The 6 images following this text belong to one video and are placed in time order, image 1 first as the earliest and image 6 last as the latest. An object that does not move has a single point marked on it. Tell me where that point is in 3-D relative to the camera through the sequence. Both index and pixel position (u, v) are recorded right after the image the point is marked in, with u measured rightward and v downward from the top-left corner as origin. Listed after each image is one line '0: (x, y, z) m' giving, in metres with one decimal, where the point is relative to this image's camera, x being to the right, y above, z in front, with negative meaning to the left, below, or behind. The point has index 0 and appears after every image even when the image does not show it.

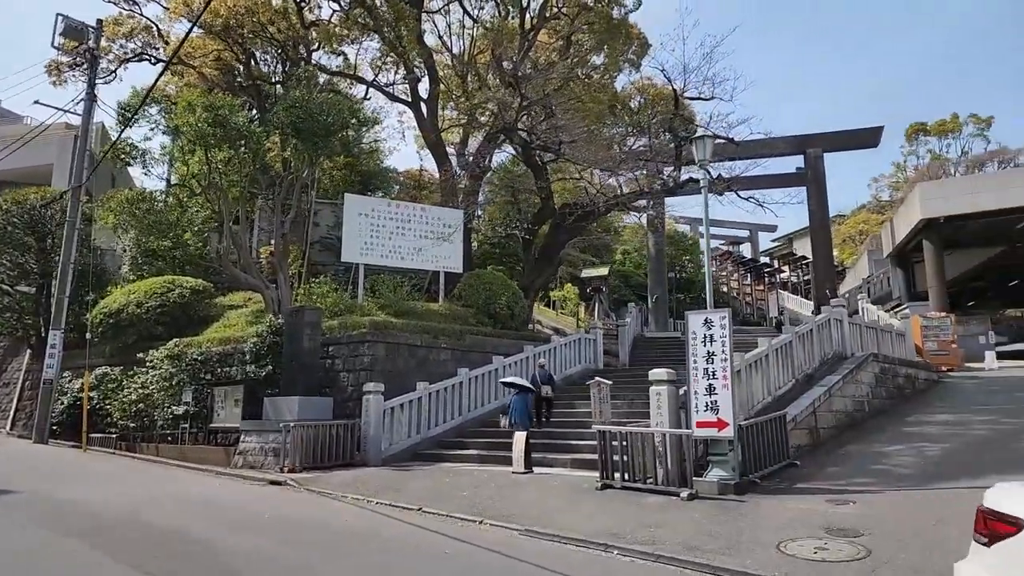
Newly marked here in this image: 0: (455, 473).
0: (-0.9, -2.9, +10.3) m
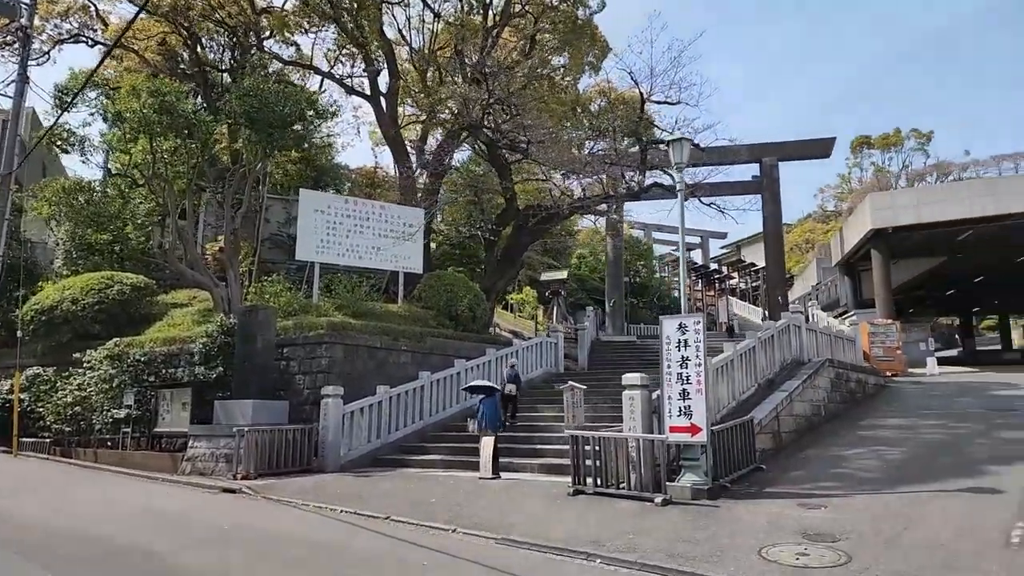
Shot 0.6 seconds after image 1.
0: (-1.4, -2.9, +10.0) m
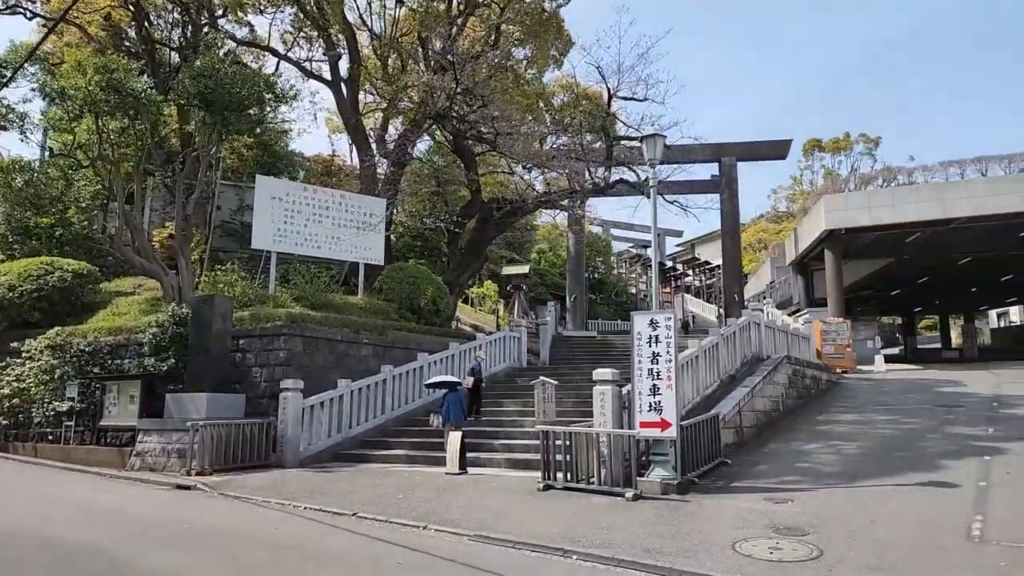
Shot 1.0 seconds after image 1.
0: (-1.9, -2.8, +9.8) m
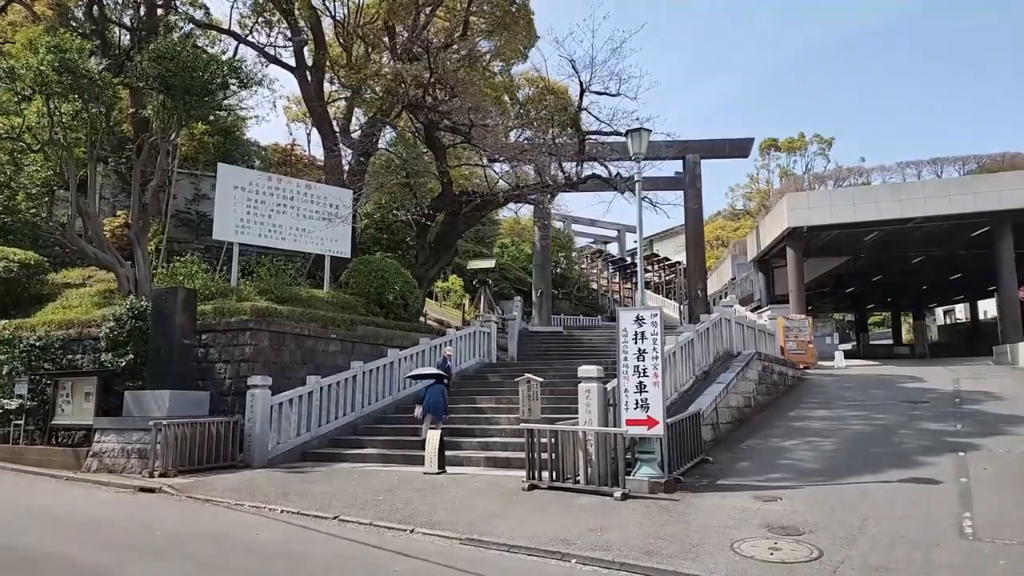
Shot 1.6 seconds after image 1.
0: (-2.2, -2.7, +9.5) m
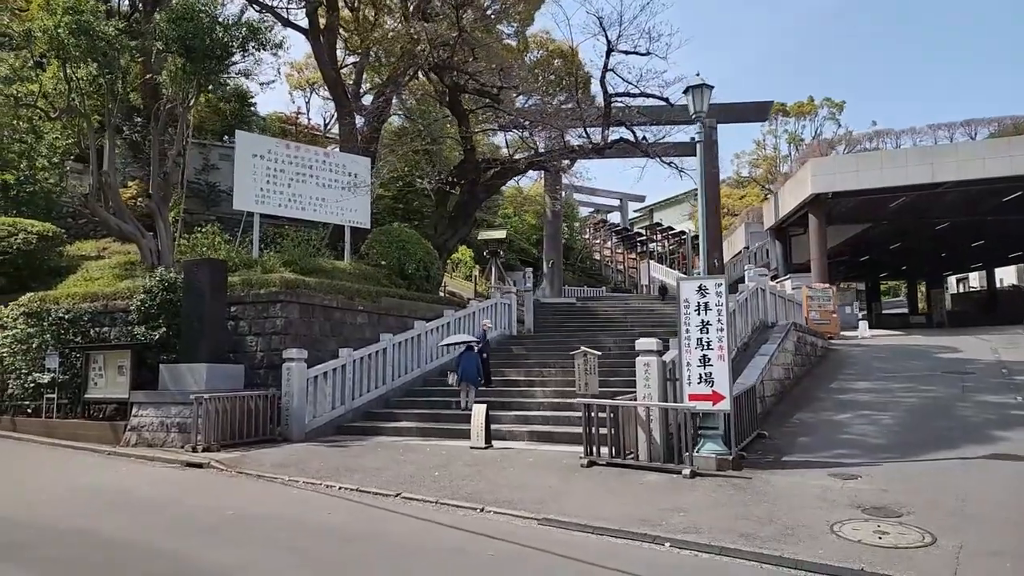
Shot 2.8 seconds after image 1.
0: (-1.5, -2.3, +9.1) m
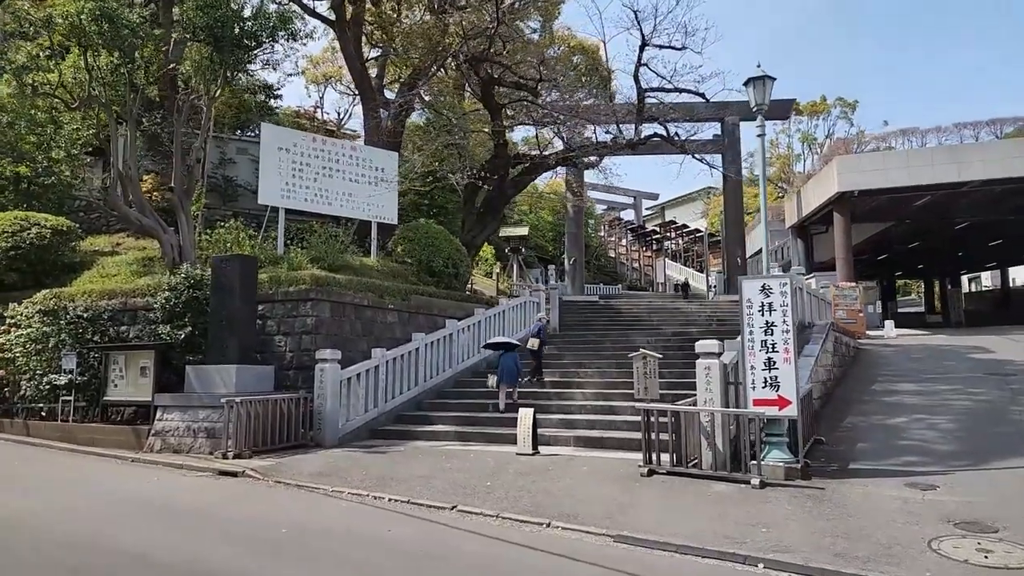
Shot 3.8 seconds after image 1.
0: (-0.9, -2.3, +8.9) m
